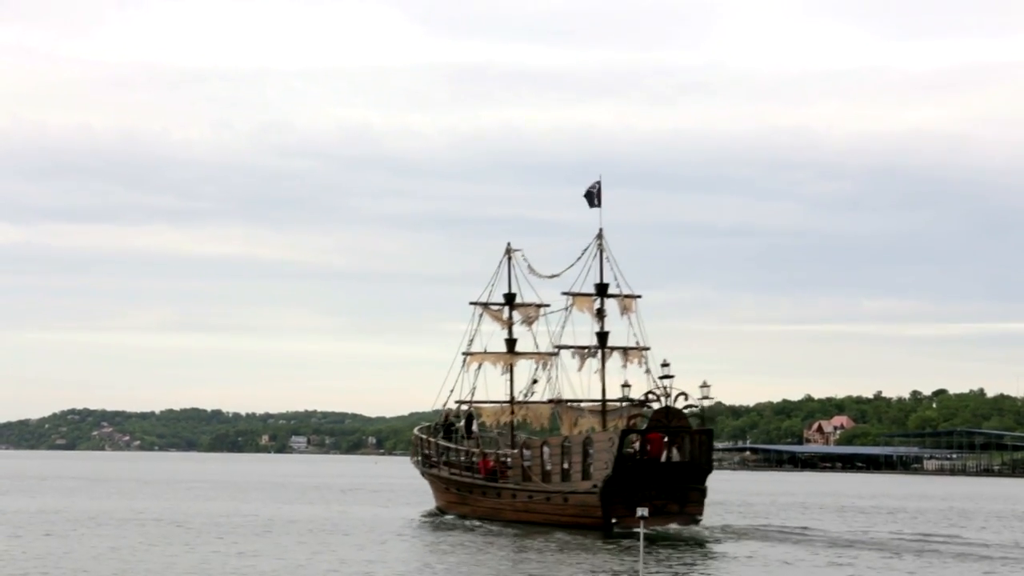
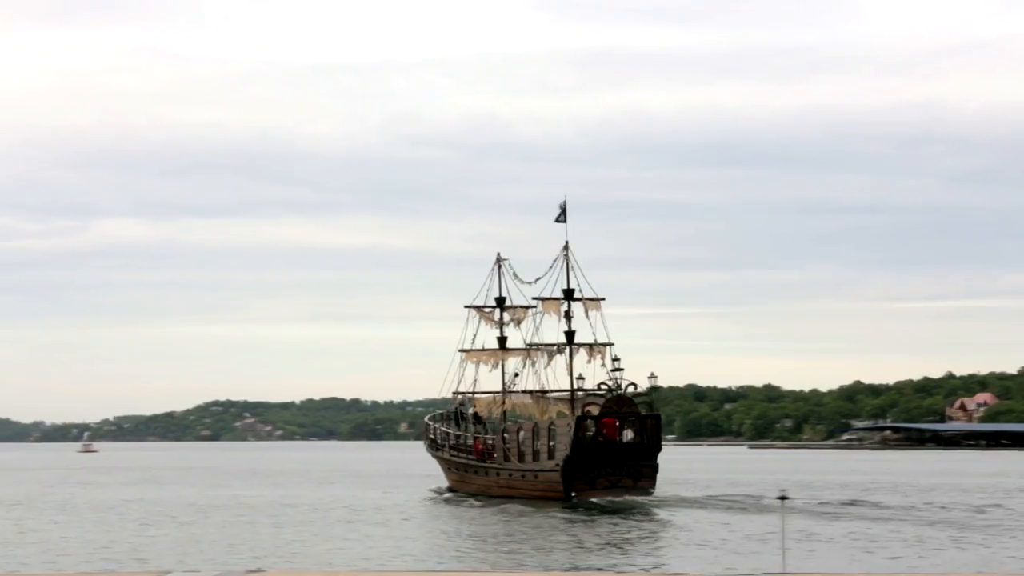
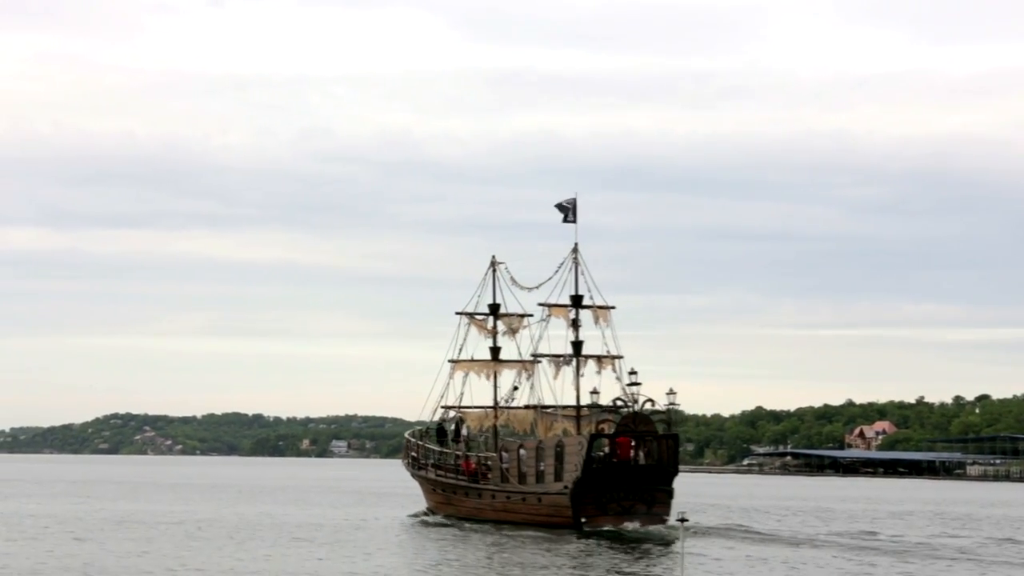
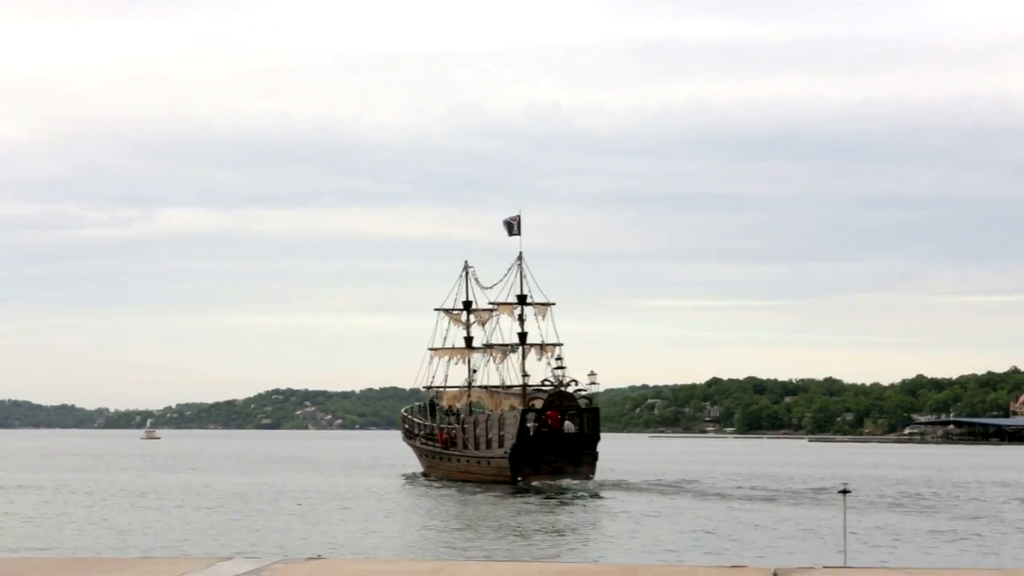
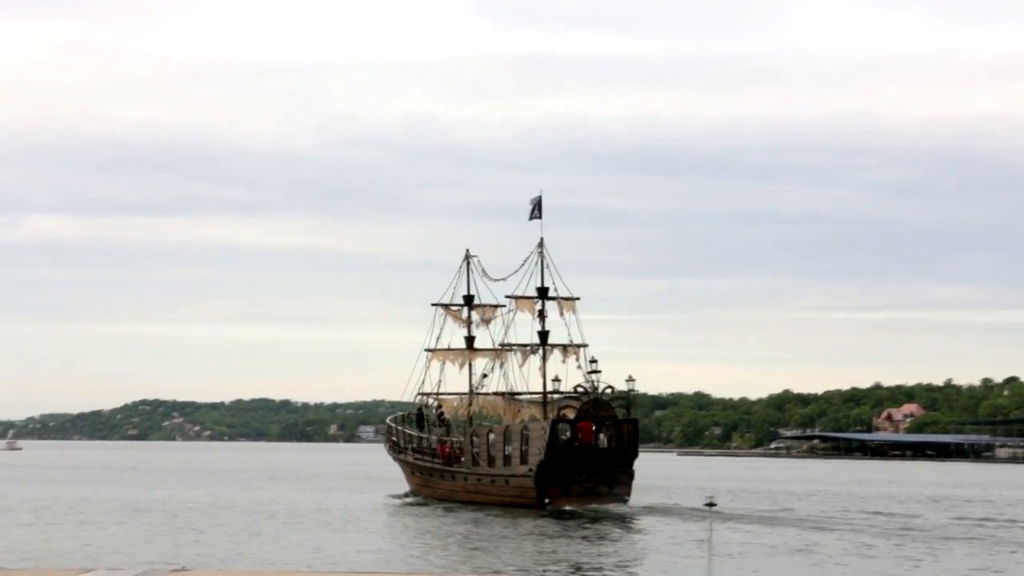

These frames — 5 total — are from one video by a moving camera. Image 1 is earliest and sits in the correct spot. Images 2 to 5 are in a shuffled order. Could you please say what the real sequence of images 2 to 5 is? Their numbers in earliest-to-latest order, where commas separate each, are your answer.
3, 5, 2, 4
